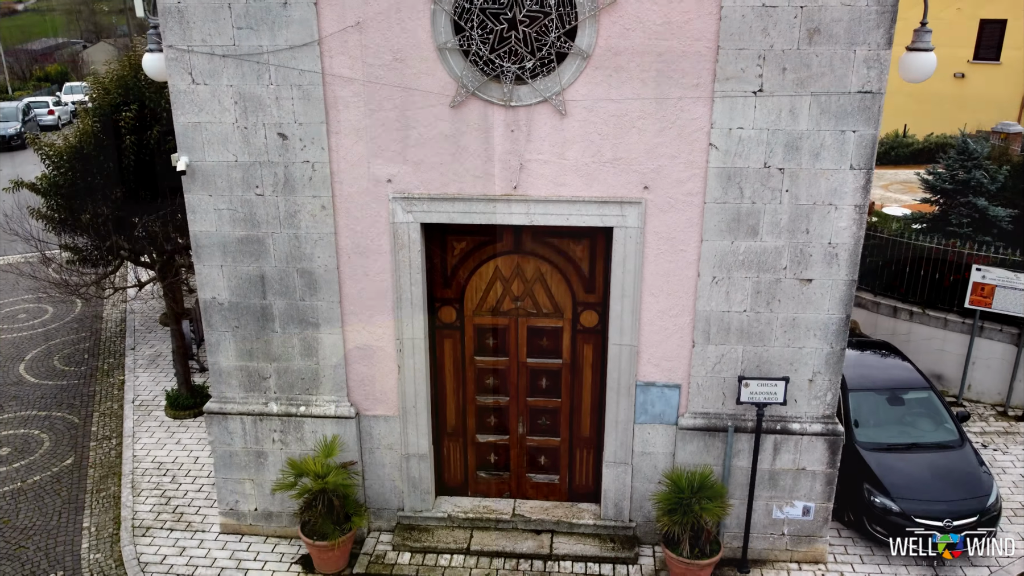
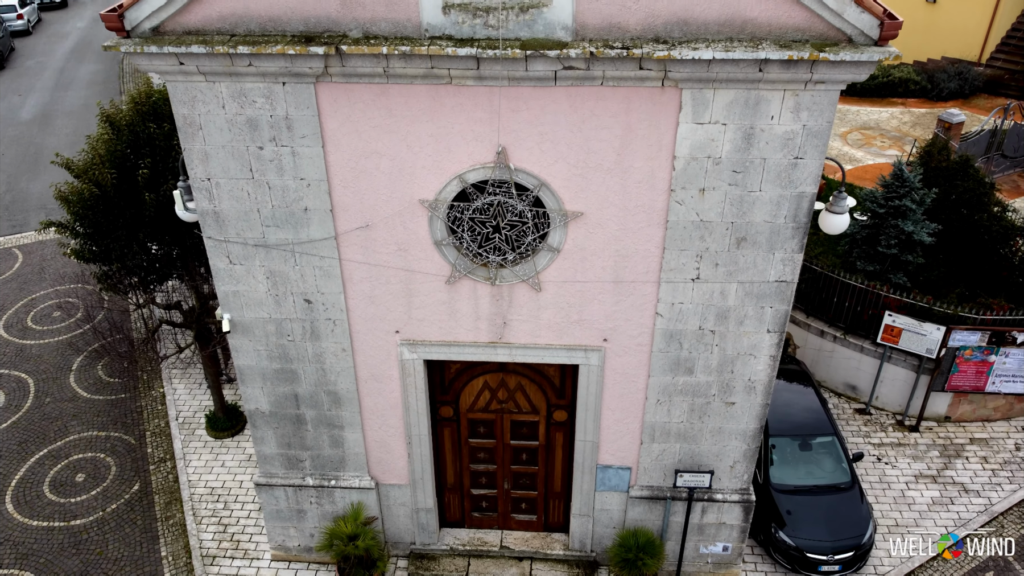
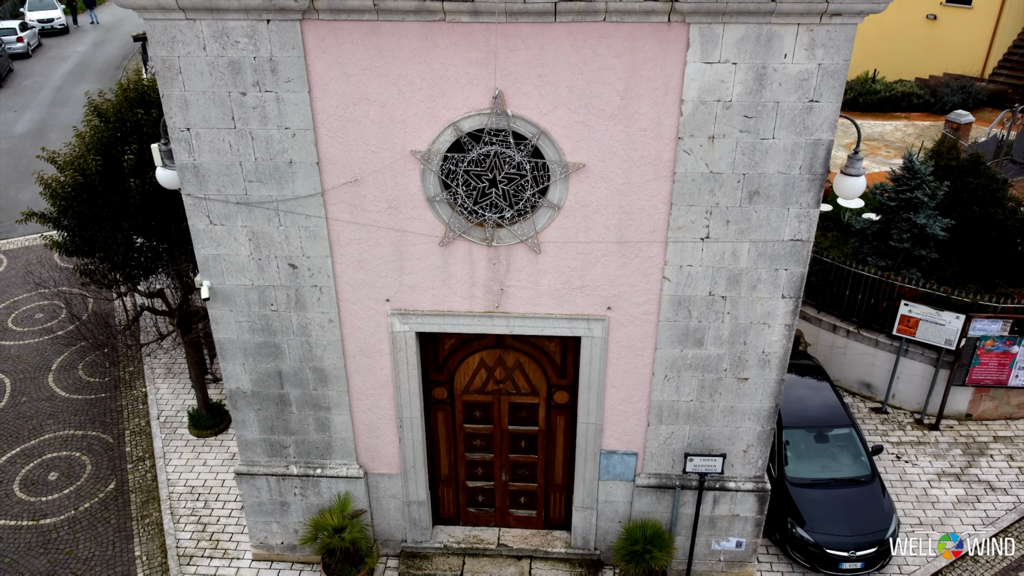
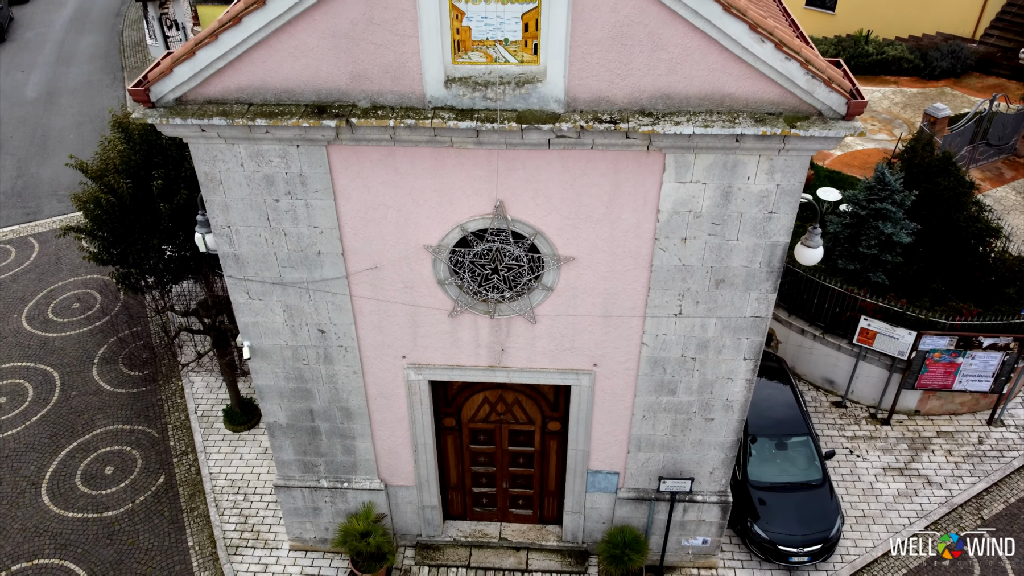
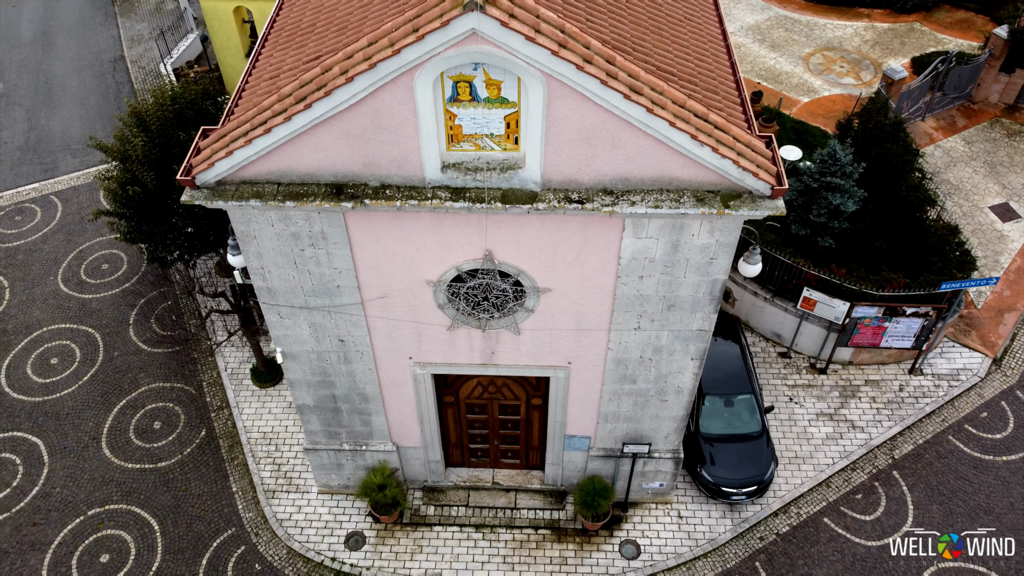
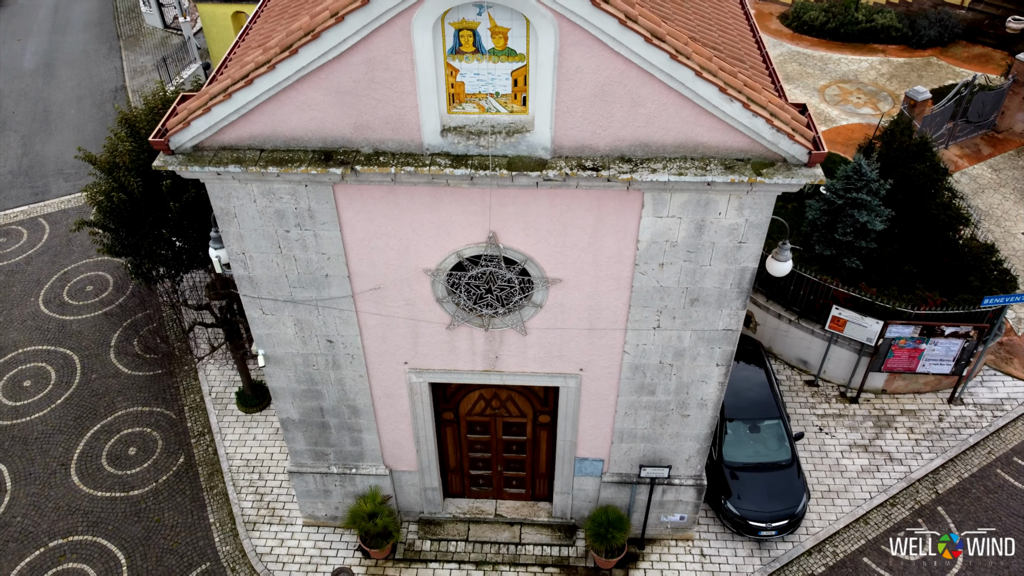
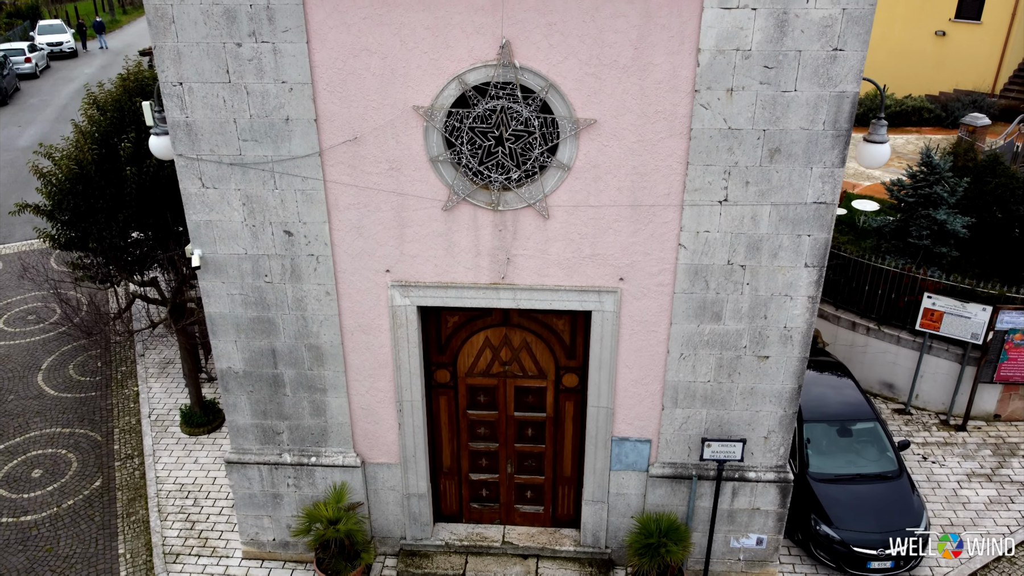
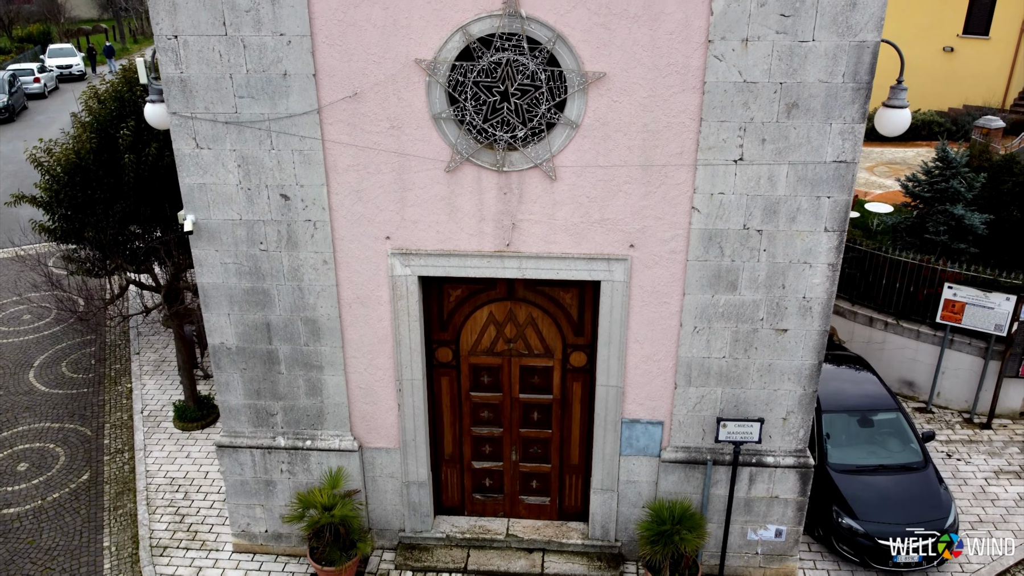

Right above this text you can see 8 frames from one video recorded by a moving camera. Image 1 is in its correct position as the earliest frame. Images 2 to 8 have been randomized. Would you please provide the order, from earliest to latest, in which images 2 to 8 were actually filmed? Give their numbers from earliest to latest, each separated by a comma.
8, 7, 3, 2, 4, 6, 5
